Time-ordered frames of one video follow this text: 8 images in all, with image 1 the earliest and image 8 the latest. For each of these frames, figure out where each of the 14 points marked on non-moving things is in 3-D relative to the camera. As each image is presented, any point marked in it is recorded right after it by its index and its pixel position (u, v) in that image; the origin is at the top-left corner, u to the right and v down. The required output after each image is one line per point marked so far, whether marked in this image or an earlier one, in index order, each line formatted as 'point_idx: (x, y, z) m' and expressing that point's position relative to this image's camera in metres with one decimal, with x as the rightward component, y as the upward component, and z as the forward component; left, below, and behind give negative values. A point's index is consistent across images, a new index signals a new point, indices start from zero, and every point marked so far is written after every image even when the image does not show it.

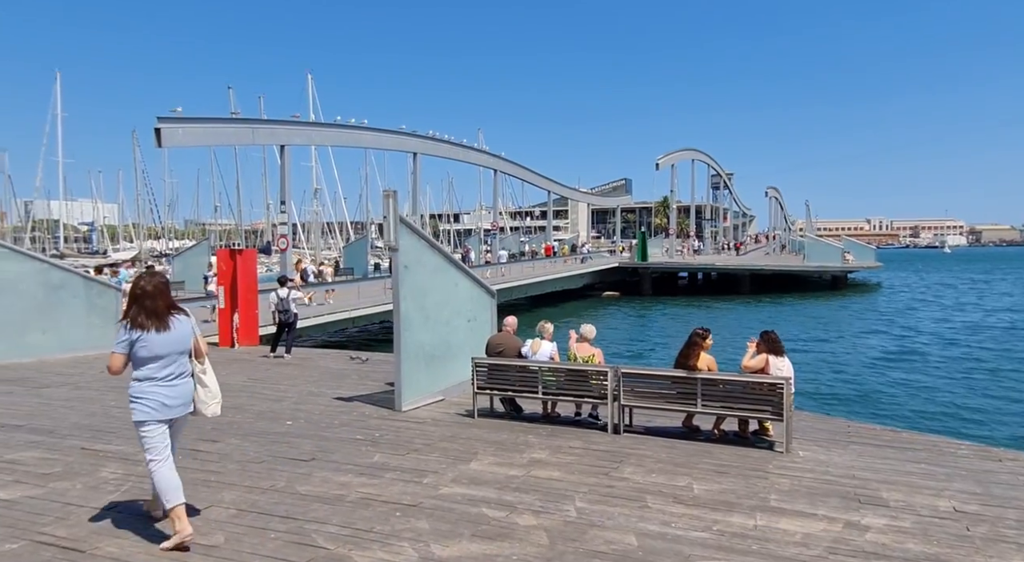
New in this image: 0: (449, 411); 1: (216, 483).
0: (-0.7, -1.4, +8.1) m
1: (-2.1, -1.4, +5.1) m
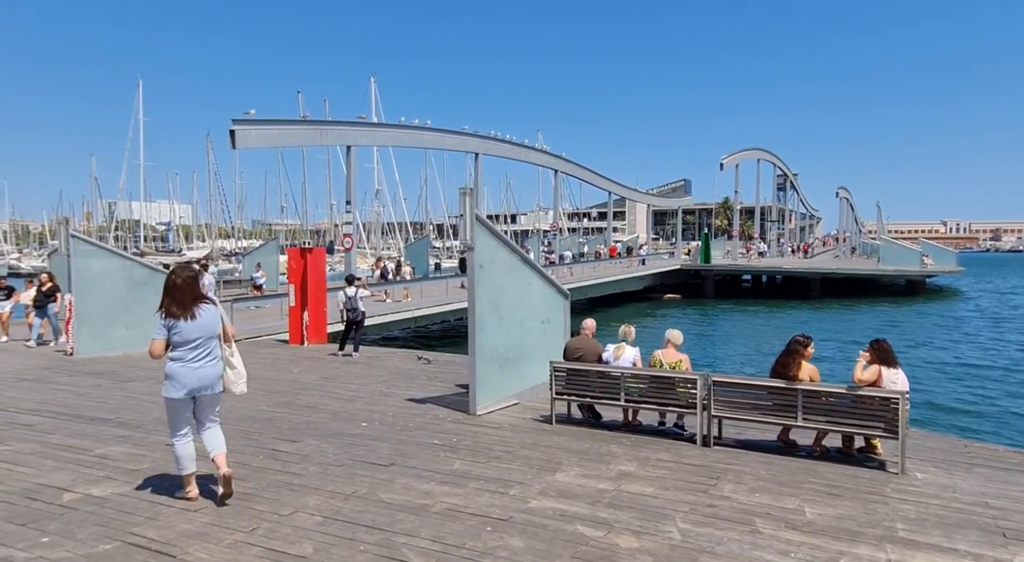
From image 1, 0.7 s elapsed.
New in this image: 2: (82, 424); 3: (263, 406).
0: (+0.1, -1.5, +7.9) m
1: (-1.5, -1.4, +5.1) m
2: (-4.3, -1.5, +7.5) m
3: (-2.9, -1.5, +8.5) m
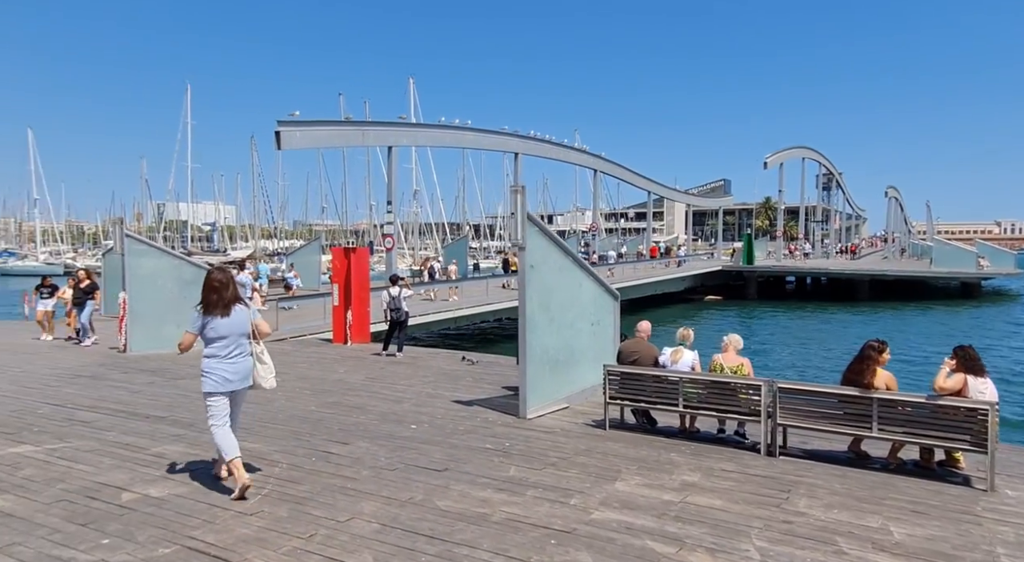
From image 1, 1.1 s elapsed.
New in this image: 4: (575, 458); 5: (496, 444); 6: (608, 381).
0: (+0.7, -1.5, +7.7) m
1: (-1.1, -1.4, +4.9) m
2: (-3.8, -1.4, +7.6) m
3: (-2.3, -1.5, +8.4) m
4: (+0.5, -1.4, +5.9) m
5: (-0.1, -1.4, +6.5) m
6: (+0.9, -1.0, +7.2) m
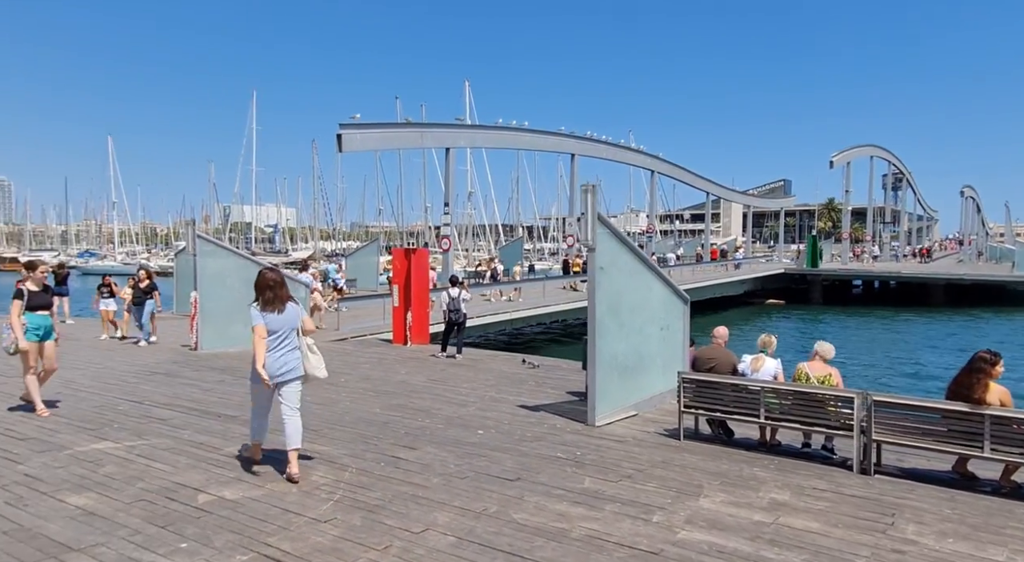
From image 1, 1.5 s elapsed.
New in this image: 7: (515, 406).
0: (+1.4, -1.5, +7.5) m
1: (-0.6, -1.4, +4.8) m
2: (-3.1, -1.4, +7.6) m
3: (-1.5, -1.5, +8.4) m
4: (+1.1, -1.5, +5.7) m
5: (+0.5, -1.5, +6.3) m
6: (+1.6, -1.0, +6.9) m
7: (0.0, -1.5, +8.9) m
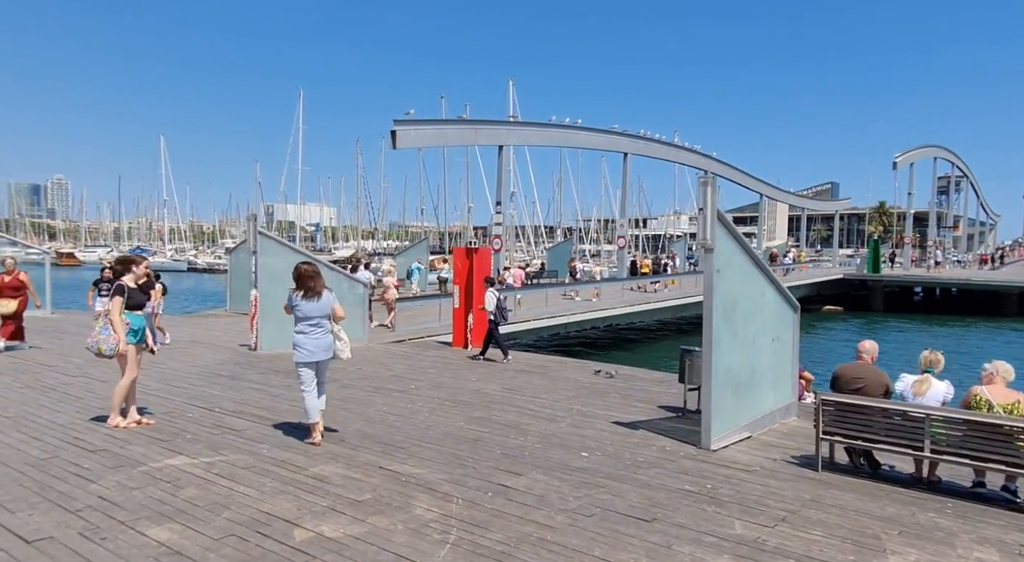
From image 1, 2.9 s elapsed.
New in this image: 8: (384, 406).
0: (+2.3, -1.6, +6.6) m
1: (+0.3, -1.5, +4.1) m
2: (-2.1, -1.4, +7.0) m
3: (-0.5, -1.5, +7.7) m
4: (+1.9, -1.5, +4.8) m
5: (+1.4, -1.5, +5.5) m
6: (+2.5, -1.1, +6.0) m
7: (+1.1, -1.6, +8.1) m
8: (-1.5, -1.5, +8.8) m
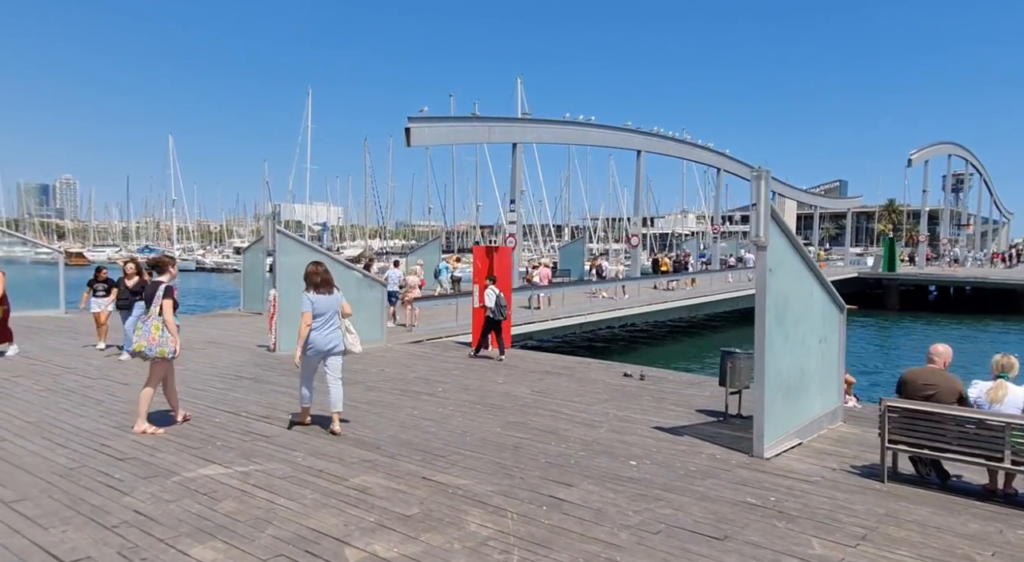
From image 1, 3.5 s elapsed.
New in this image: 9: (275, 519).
0: (+2.7, -1.6, +6.3) m
1: (+0.6, -1.5, +3.8) m
2: (-1.7, -1.4, +6.7) m
3: (-0.1, -1.5, +7.4) m
4: (+2.3, -1.5, +4.5) m
5: (+1.7, -1.5, +5.2) m
6: (+2.9, -1.1, +5.7) m
7: (+1.5, -1.6, +7.8) m
8: (-1.1, -1.5, +8.5) m
9: (-1.4, -1.4, +4.5) m
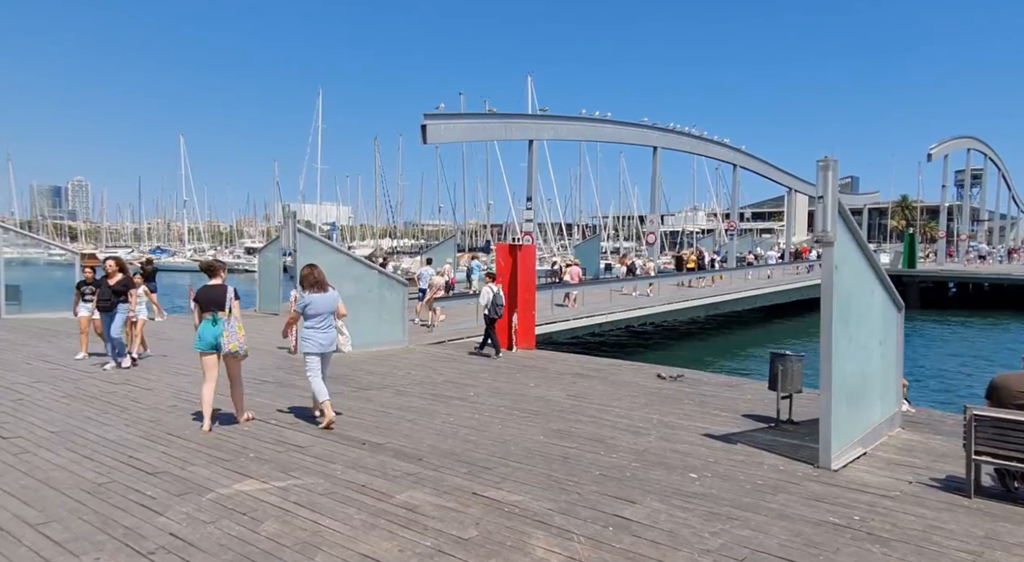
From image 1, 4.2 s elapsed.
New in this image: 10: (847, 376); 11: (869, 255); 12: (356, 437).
0: (+3.1, -1.6, +5.9) m
1: (+1.0, -1.5, +3.4) m
2: (-1.3, -1.5, +6.4) m
3: (+0.3, -1.5, +7.0) m
4: (+2.7, -1.5, +4.1) m
5: (+2.1, -1.5, +4.8) m
6: (+3.3, -1.1, +5.3) m
7: (+1.9, -1.6, +7.4) m
8: (-0.7, -1.5, +8.2) m
9: (-1.1, -1.5, +4.1) m
10: (+3.0, -0.9, +6.6) m
11: (+3.4, +0.2, +6.9) m
12: (-1.5, -1.5, +6.9) m
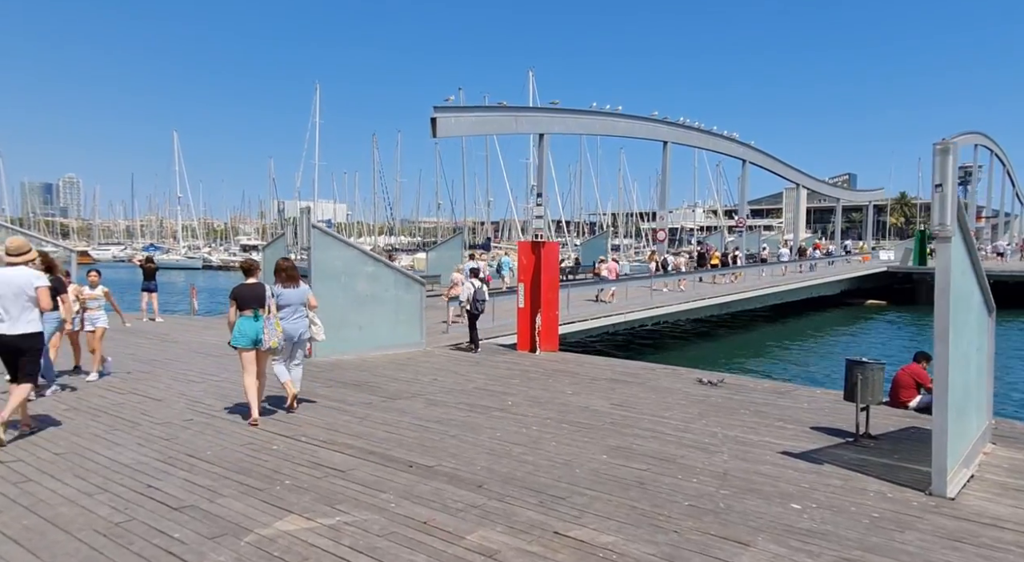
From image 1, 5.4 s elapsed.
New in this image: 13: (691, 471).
0: (+3.7, -1.6, +5.1) m
1: (+1.5, -1.5, +2.6) m
2: (-0.8, -1.5, +5.6) m
3: (+0.8, -1.5, +6.3) m
4: (+3.2, -1.5, +3.4) m
5: (+2.7, -1.5, +4.1) m
6: (+3.8, -1.1, +4.5) m
7: (+2.4, -1.6, +6.7) m
8: (-0.2, -1.5, +7.4) m
9: (-0.5, -1.5, +3.3) m
10: (+3.5, -0.9, +5.9) m
11: (+3.9, +0.2, +6.2) m
12: (-0.9, -1.5, +6.2) m
13: (+1.5, -1.5, +6.0) m
